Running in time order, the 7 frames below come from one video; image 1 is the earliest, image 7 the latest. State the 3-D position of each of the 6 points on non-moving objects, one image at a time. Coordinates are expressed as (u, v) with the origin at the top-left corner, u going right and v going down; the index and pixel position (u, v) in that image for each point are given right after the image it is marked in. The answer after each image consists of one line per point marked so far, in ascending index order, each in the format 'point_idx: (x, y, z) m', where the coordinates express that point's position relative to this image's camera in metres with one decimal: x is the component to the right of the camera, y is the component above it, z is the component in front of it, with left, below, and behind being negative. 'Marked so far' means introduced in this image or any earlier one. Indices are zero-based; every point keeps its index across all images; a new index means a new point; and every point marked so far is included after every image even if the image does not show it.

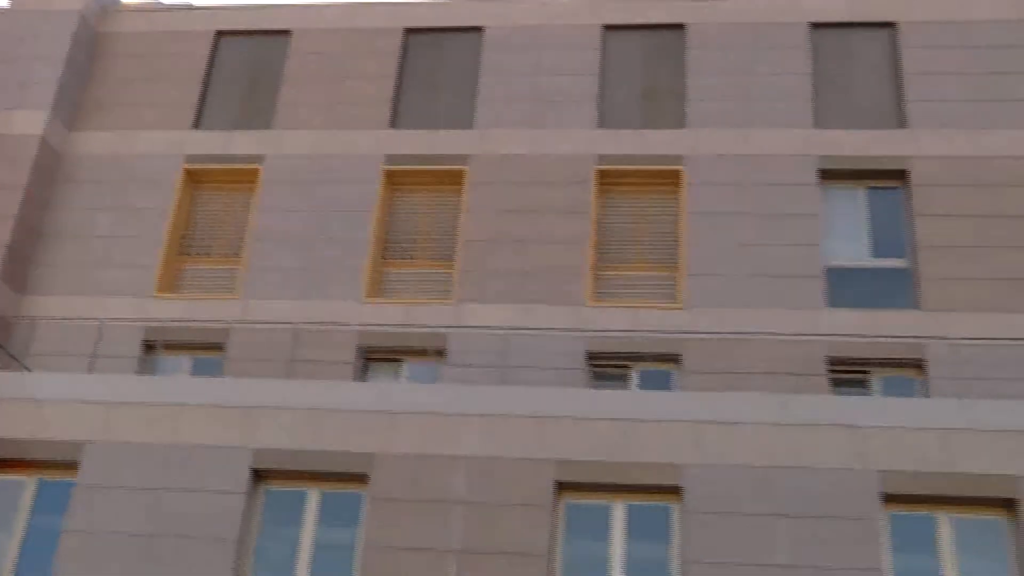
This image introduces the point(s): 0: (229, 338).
0: (-2.8, -0.5, +12.3) m
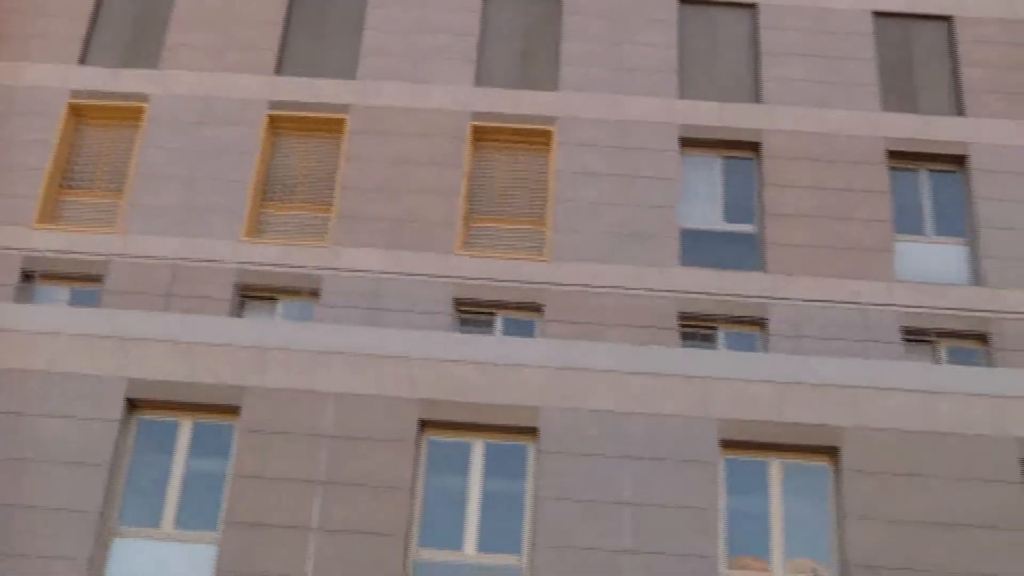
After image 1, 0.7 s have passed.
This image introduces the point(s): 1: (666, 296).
0: (-4.2, +0.2, +13.0) m
1: (+1.5, -0.1, +12.8) m
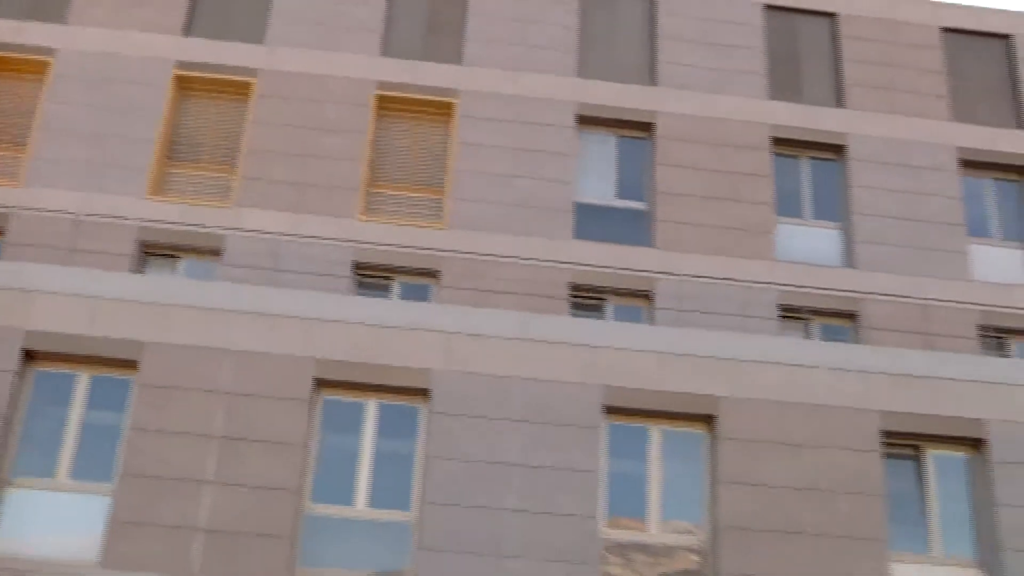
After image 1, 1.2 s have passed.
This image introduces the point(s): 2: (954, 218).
0: (-4.5, +0.7, +17.2) m
1: (+0.6, +0.2, +14.8) m
2: (+5.8, +0.9, +16.5) m
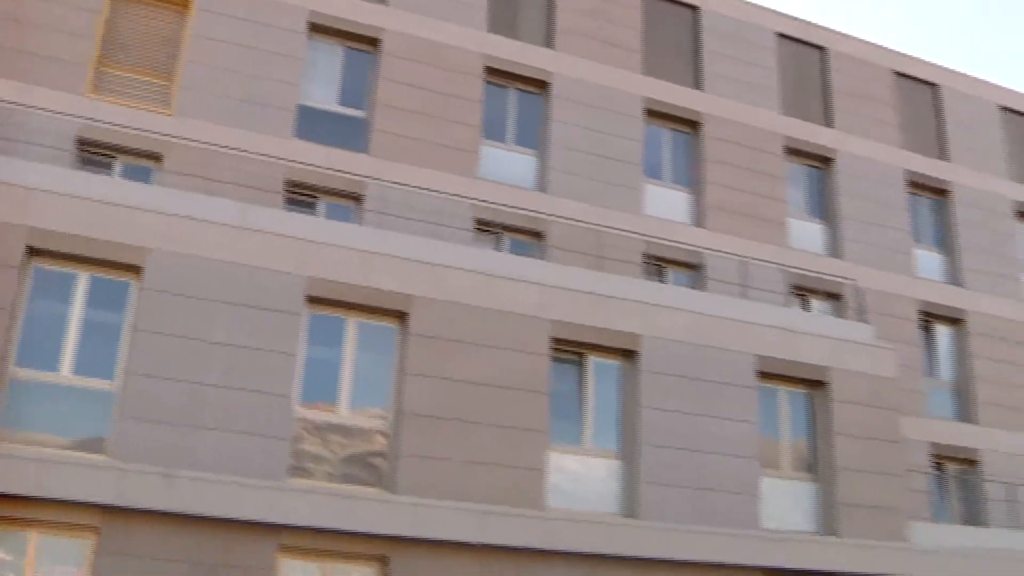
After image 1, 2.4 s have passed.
0: (-8.4, +2.7, +16.8) m
1: (-2.9, +1.6, +15.8) m
2: (+1.8, +1.9, +18.6) m
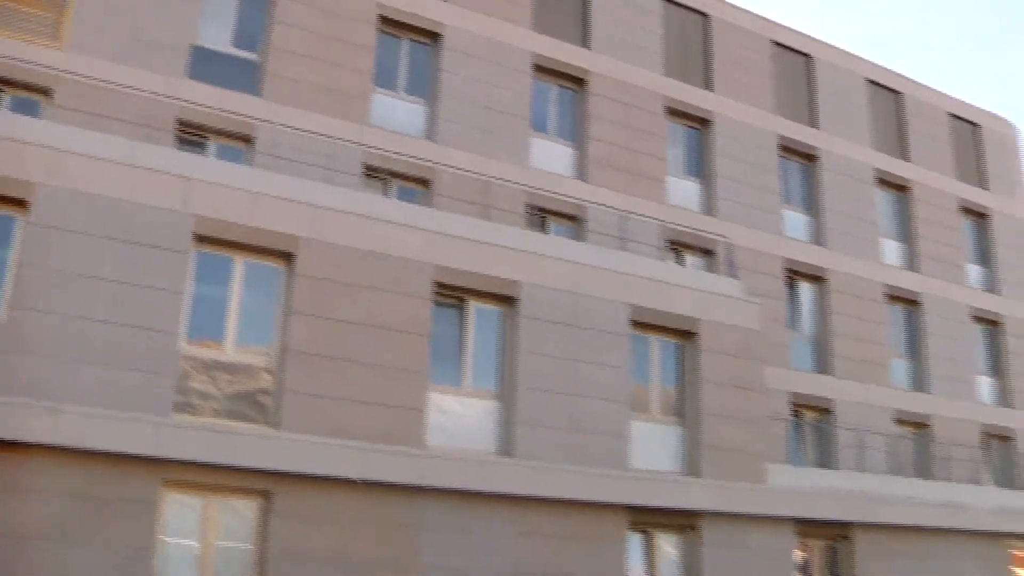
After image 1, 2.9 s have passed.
0: (-9.8, +3.6, +16.4) m
1: (-4.3, +2.3, +15.9) m
2: (+0.1, +2.7, +19.1) m
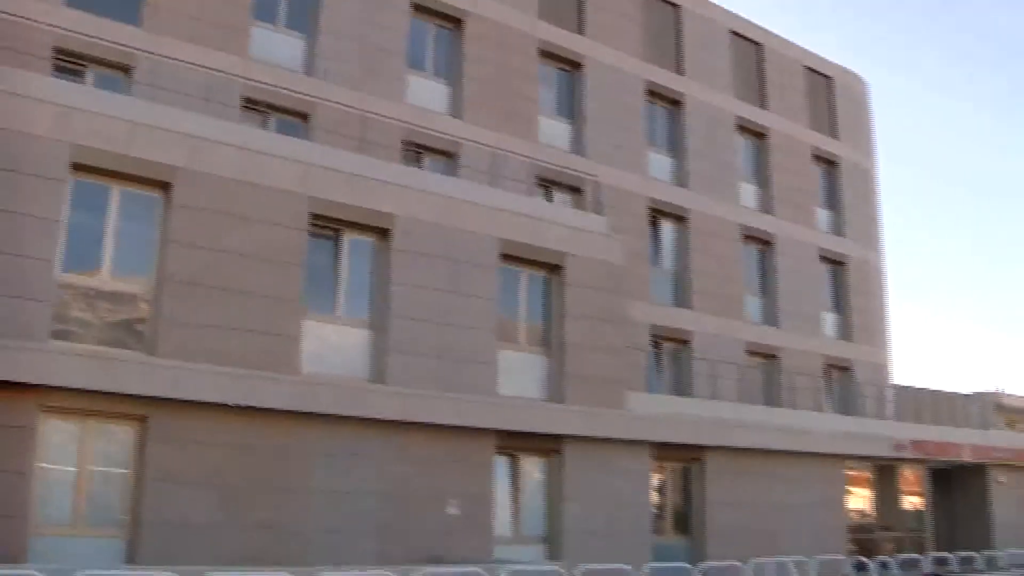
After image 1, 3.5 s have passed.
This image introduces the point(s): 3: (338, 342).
0: (-11.4, +4.7, +15.8) m
1: (-5.9, +3.3, +15.9) m
2: (-1.8, +3.7, +19.6) m
3: (-2.2, -0.7, +15.8) m
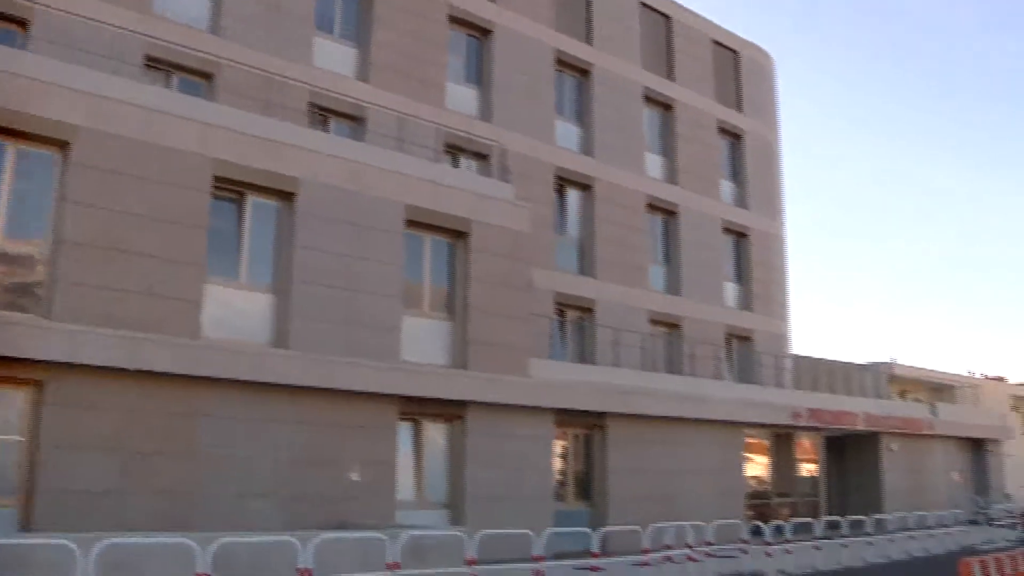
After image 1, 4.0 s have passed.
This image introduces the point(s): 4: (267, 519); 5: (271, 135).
0: (-12.5, +5.2, +14.8) m
1: (-7.0, +3.8, +15.4) m
2: (-3.2, +4.2, +19.3) m
3: (-3.4, -0.2, +15.7) m
4: (-3.0, -2.8, +15.3) m
5: (-3.1, +2.0, +16.1) m
